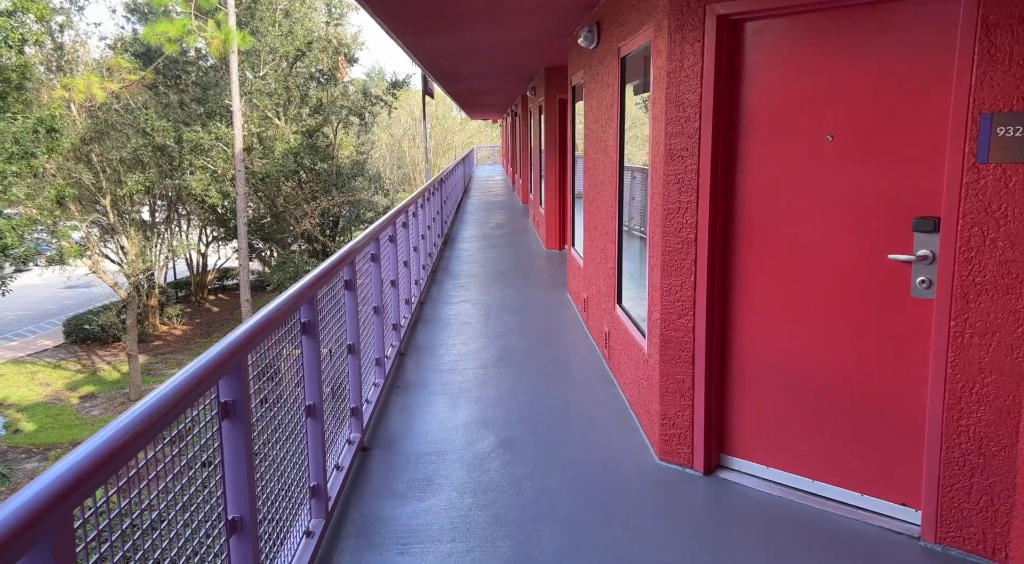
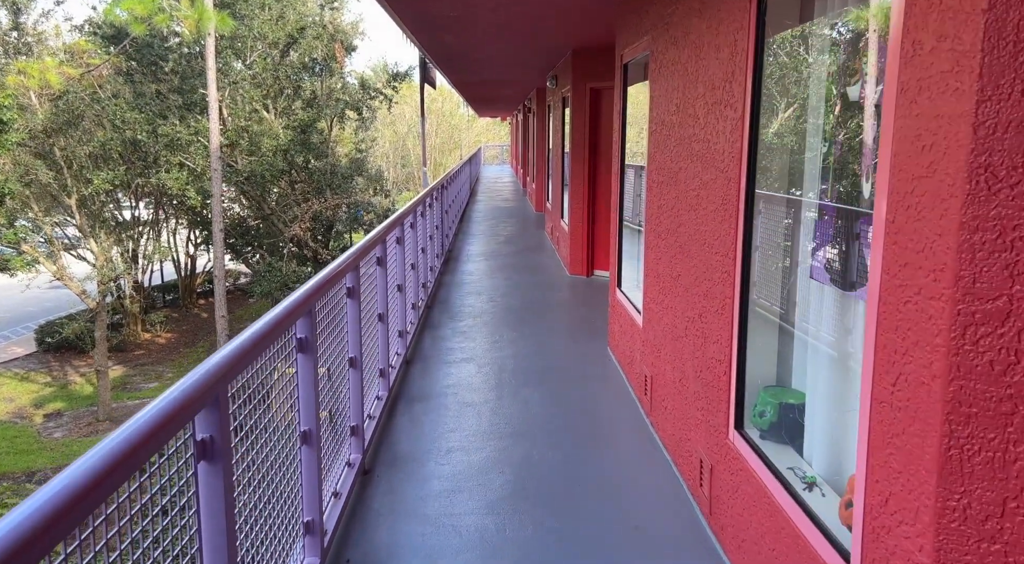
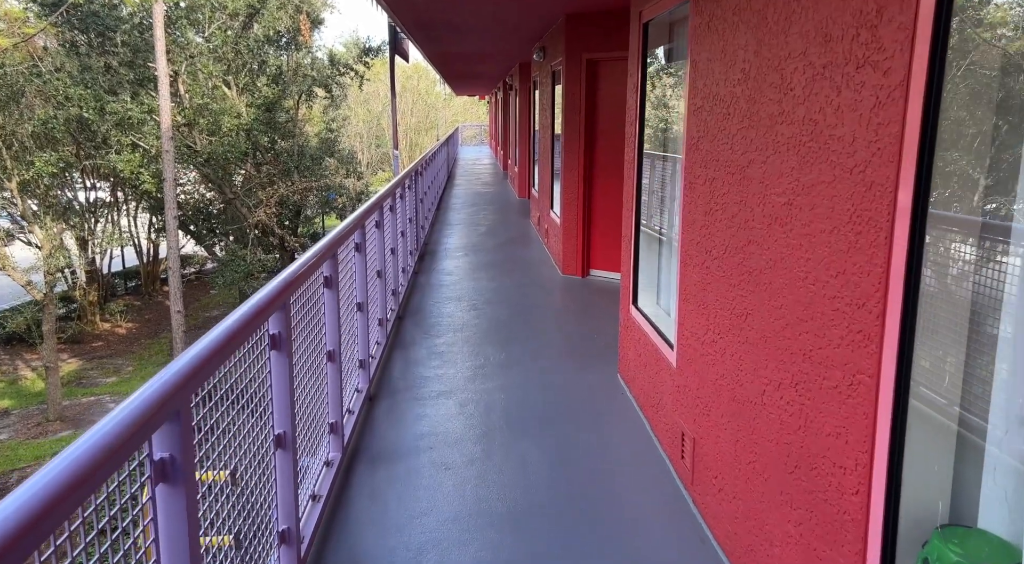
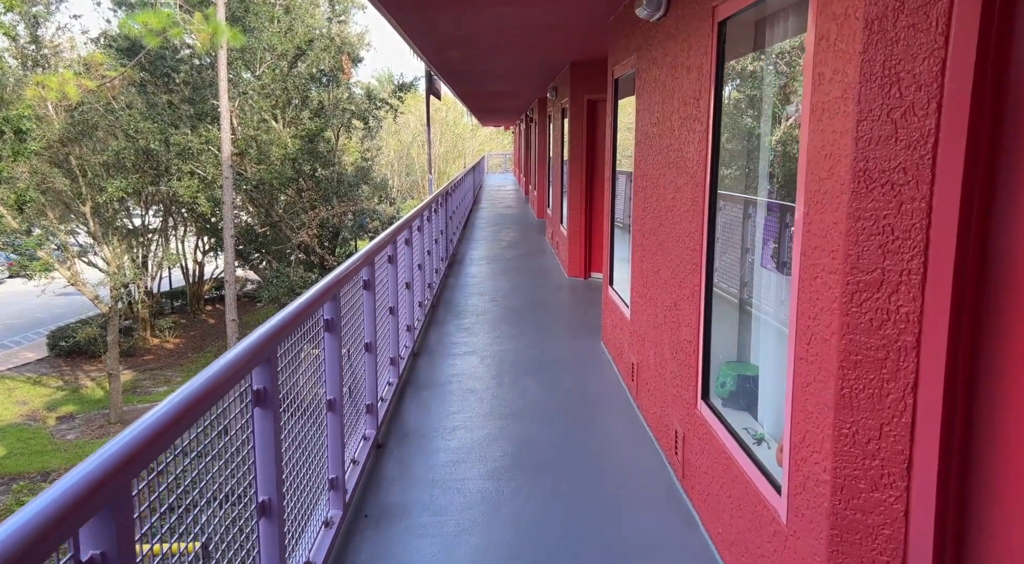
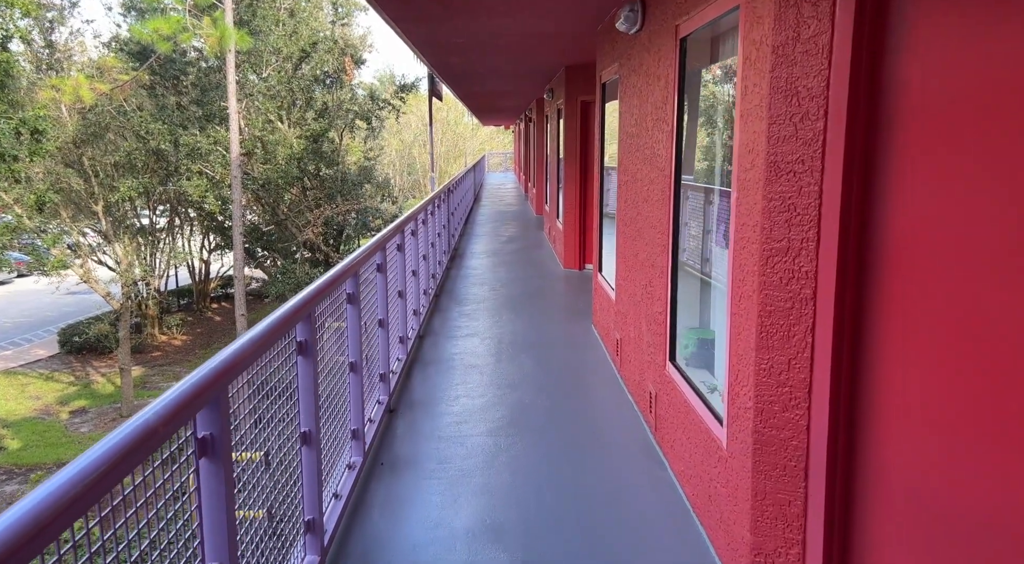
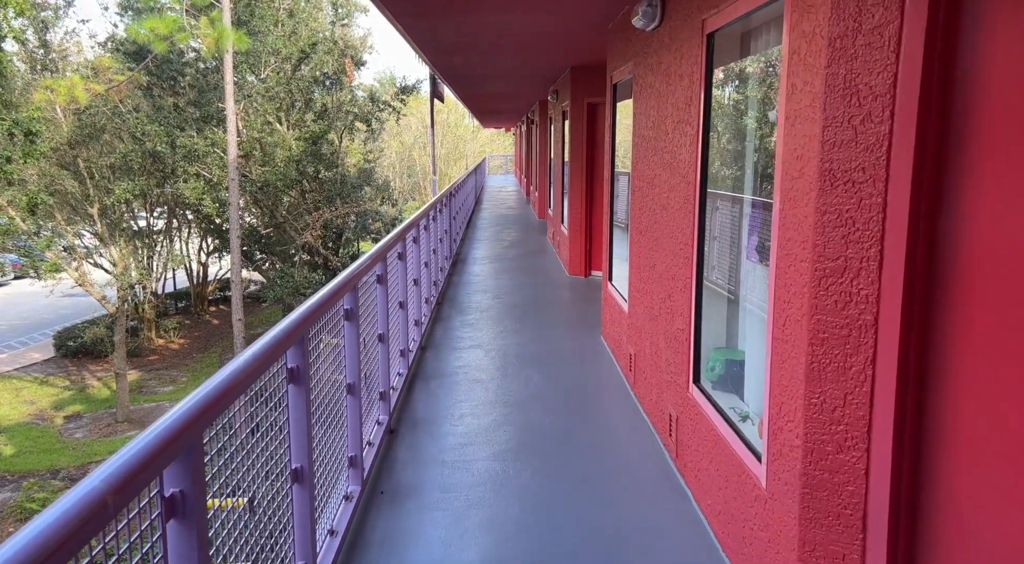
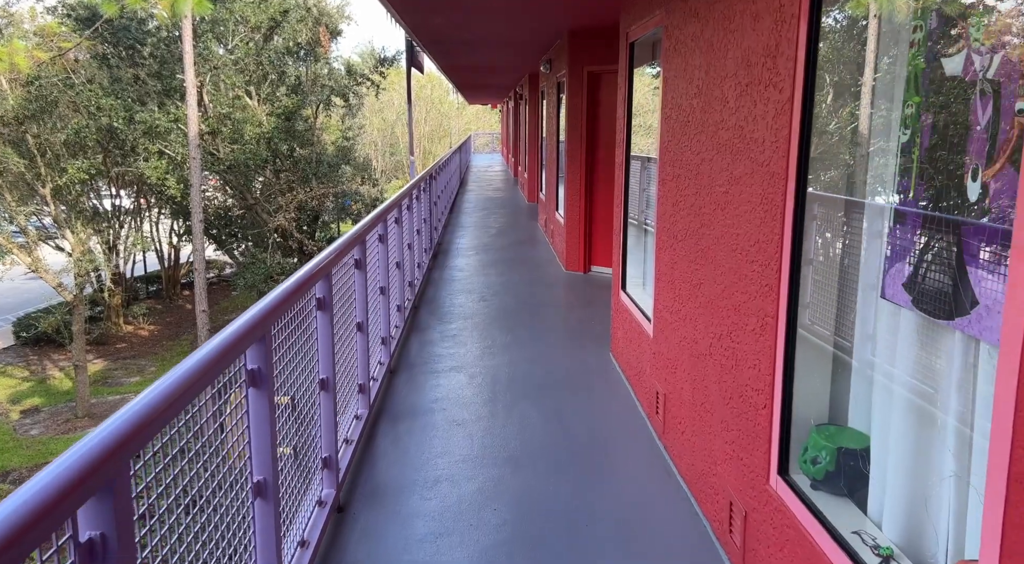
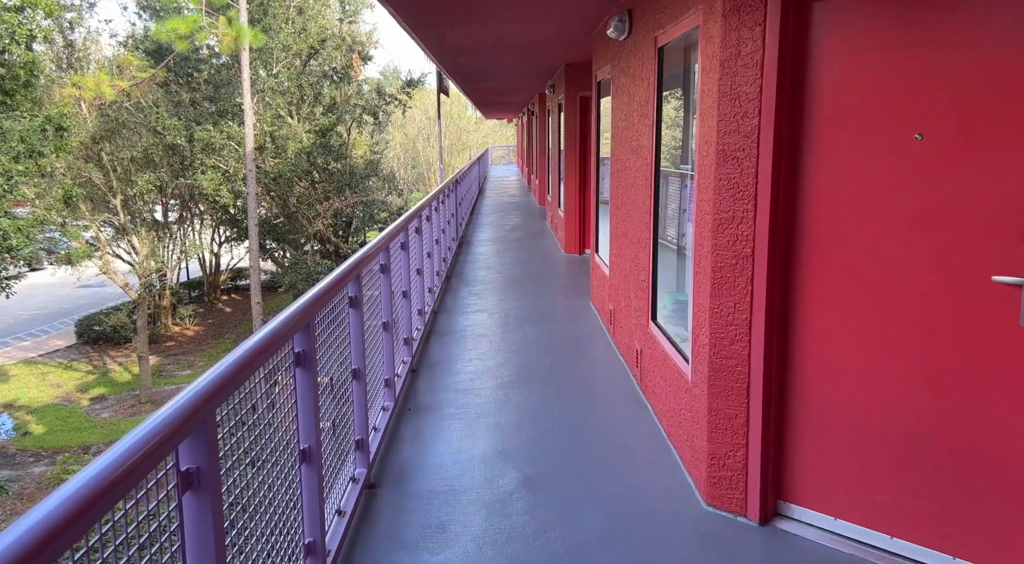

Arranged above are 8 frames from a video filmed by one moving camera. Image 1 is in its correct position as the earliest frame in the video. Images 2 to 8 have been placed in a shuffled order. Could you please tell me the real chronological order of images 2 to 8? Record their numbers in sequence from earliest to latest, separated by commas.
8, 5, 6, 4, 2, 7, 3
